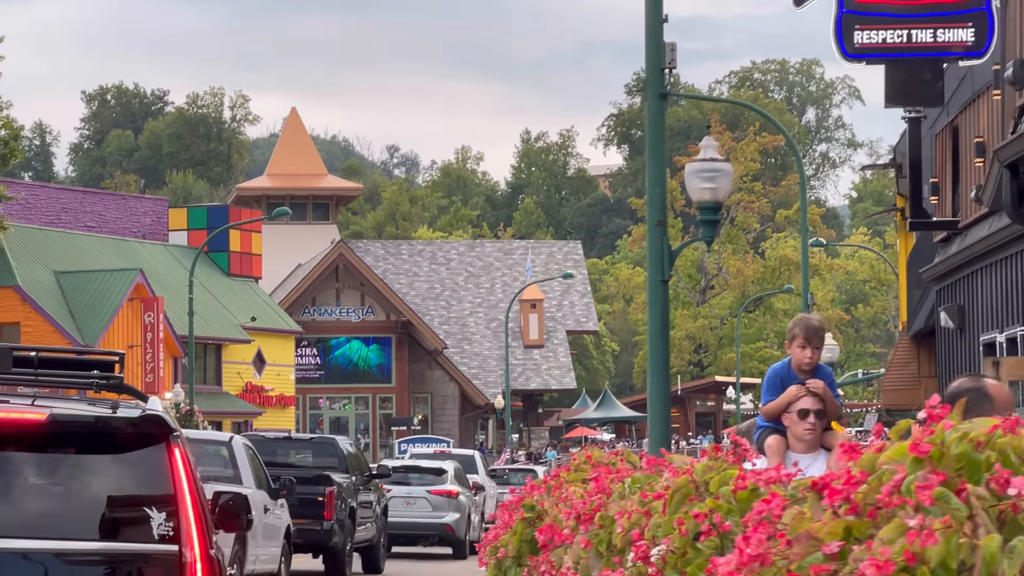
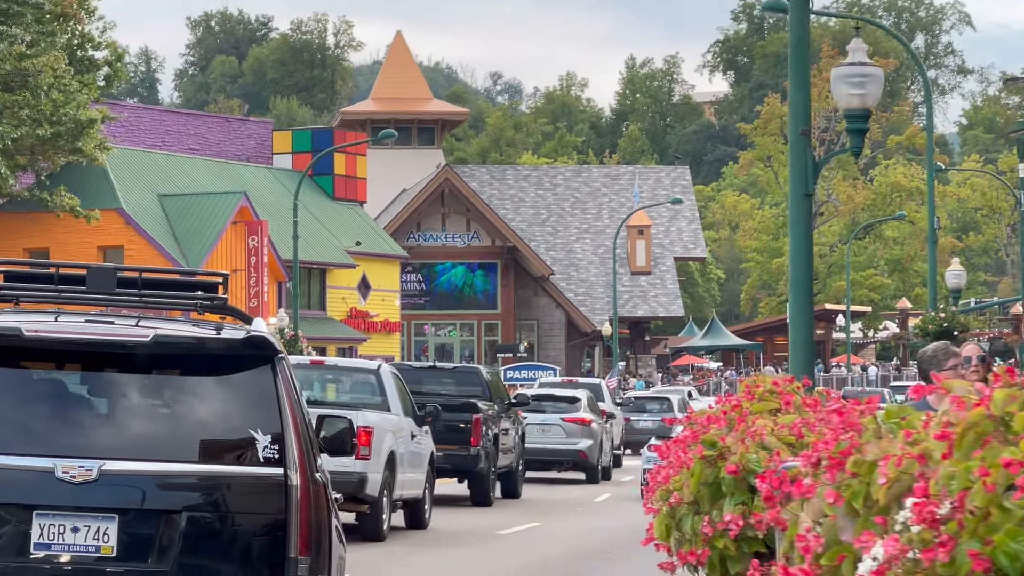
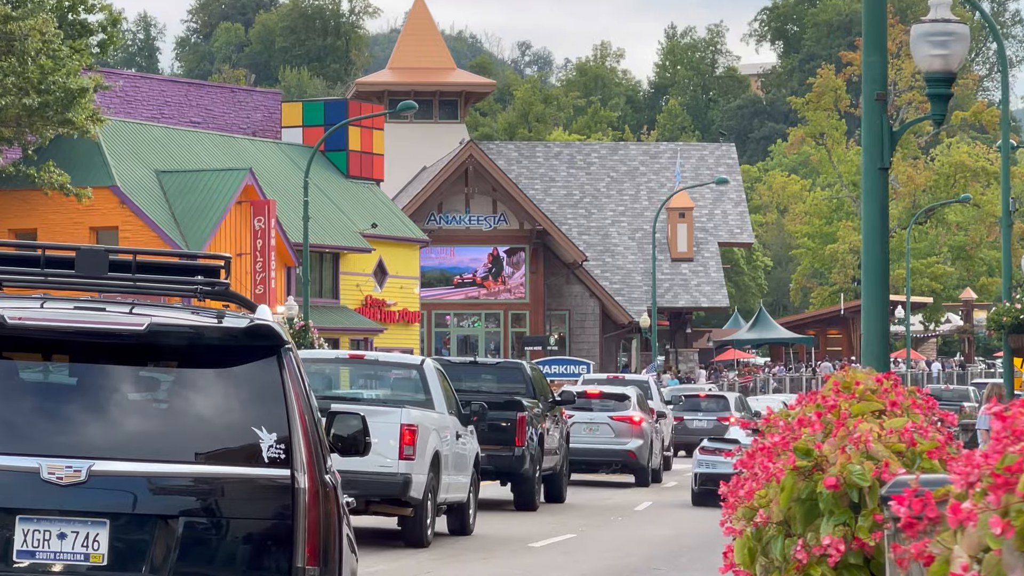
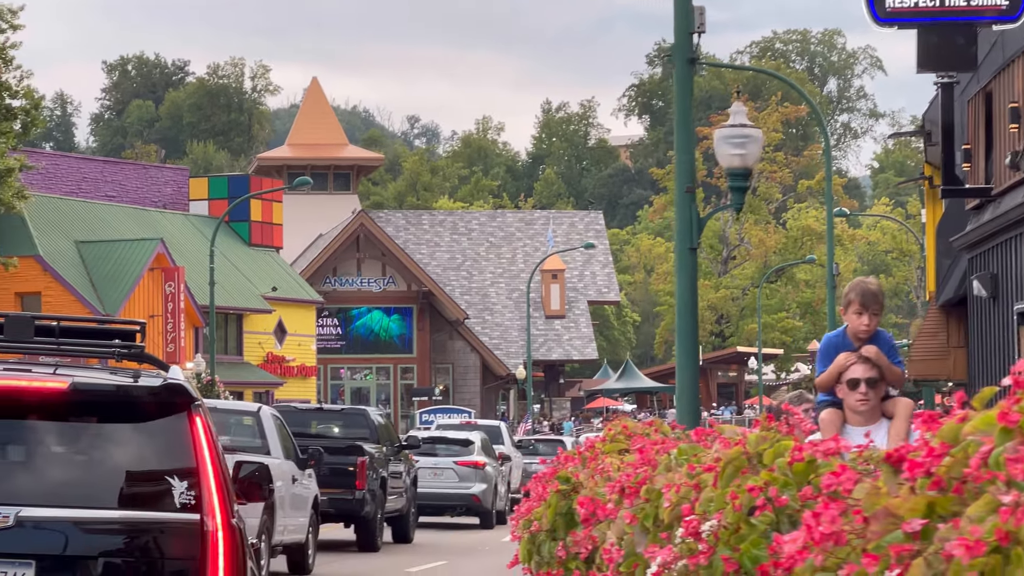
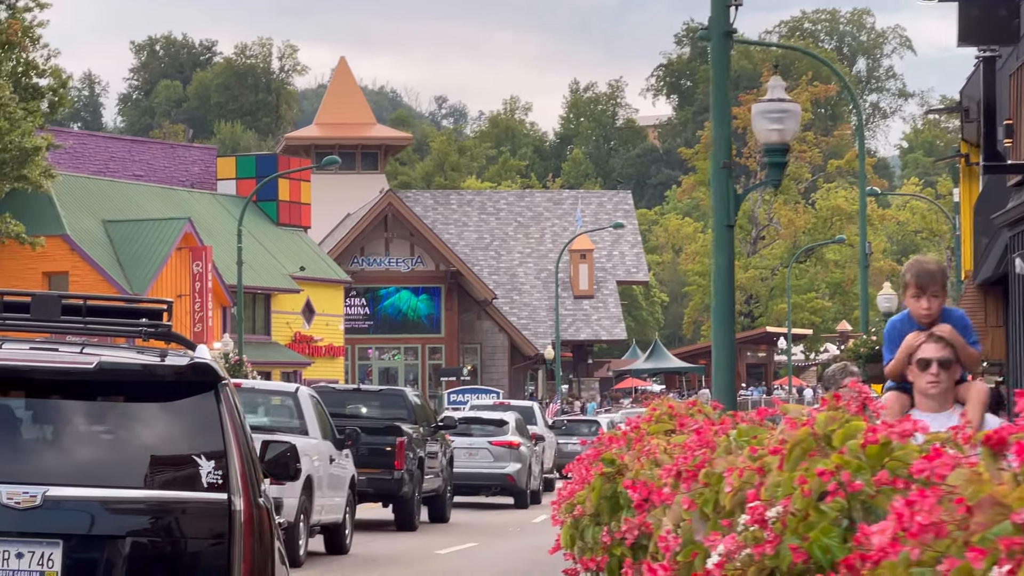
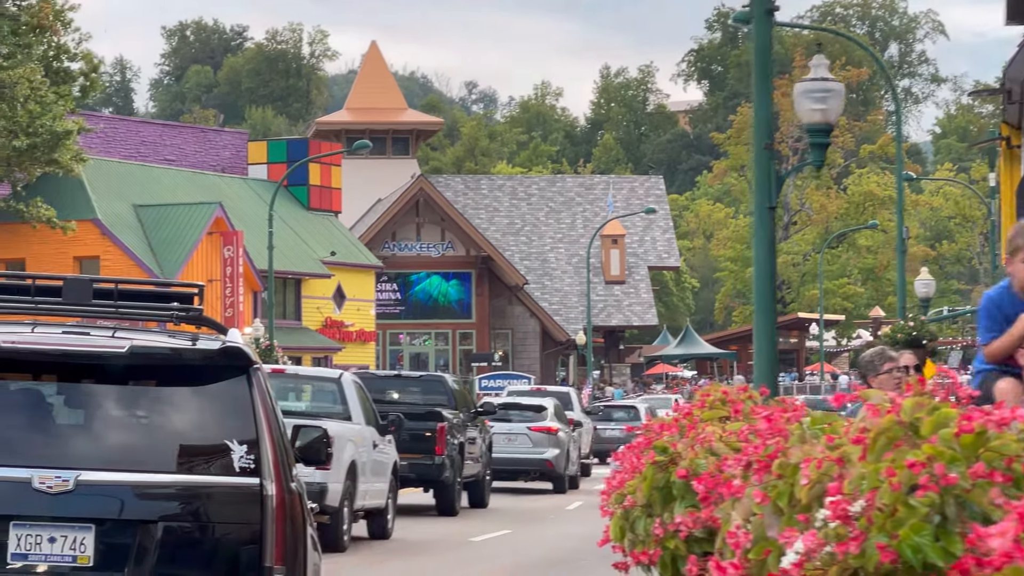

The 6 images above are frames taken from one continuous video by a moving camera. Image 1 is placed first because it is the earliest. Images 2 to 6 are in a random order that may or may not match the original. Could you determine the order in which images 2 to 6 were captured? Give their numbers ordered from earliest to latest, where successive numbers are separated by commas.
4, 5, 6, 2, 3
